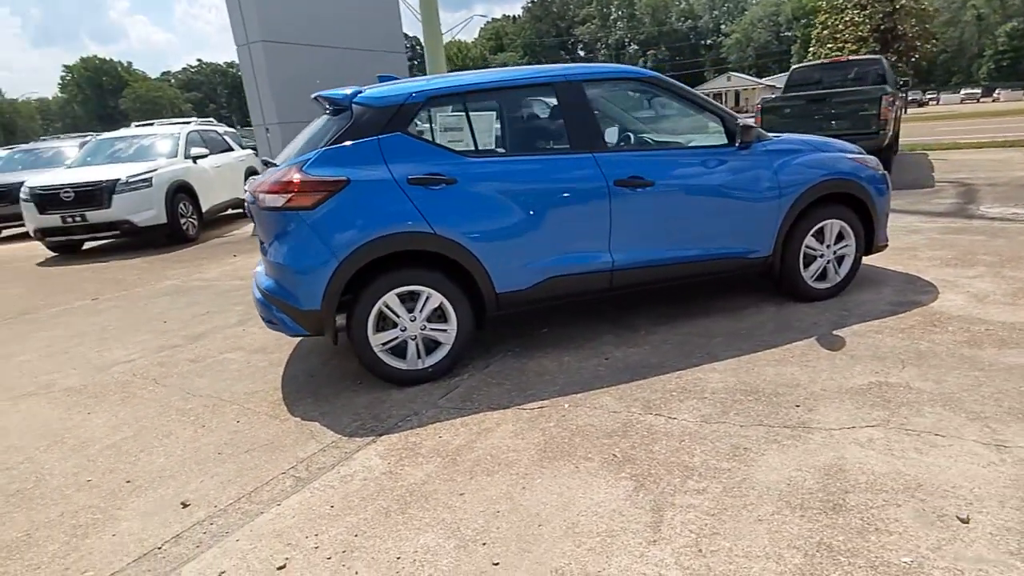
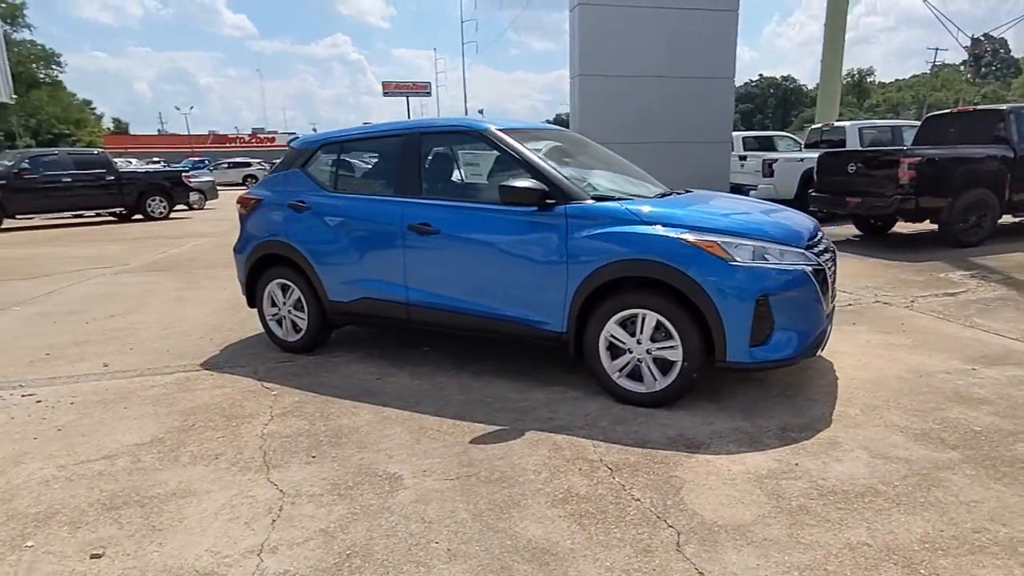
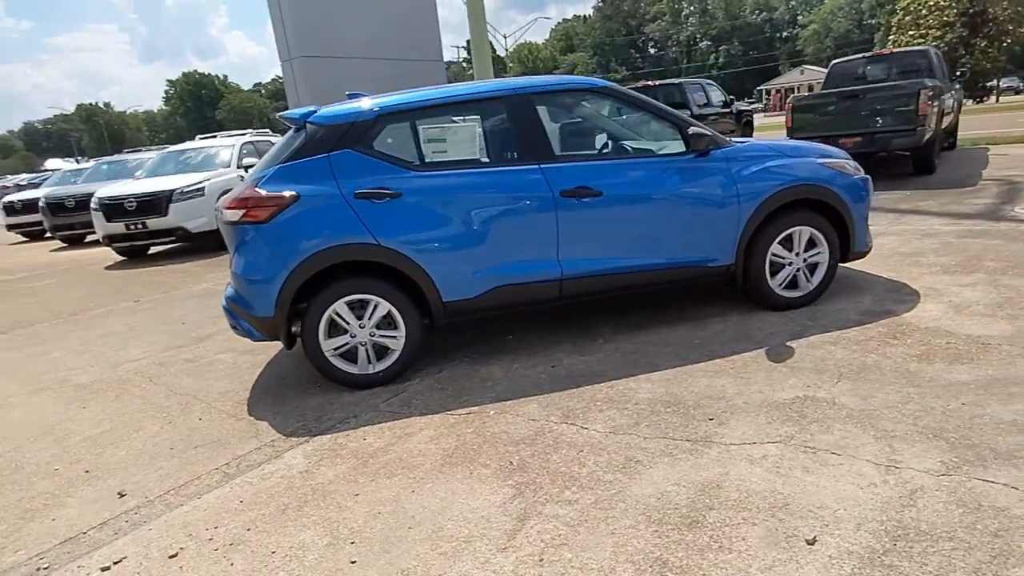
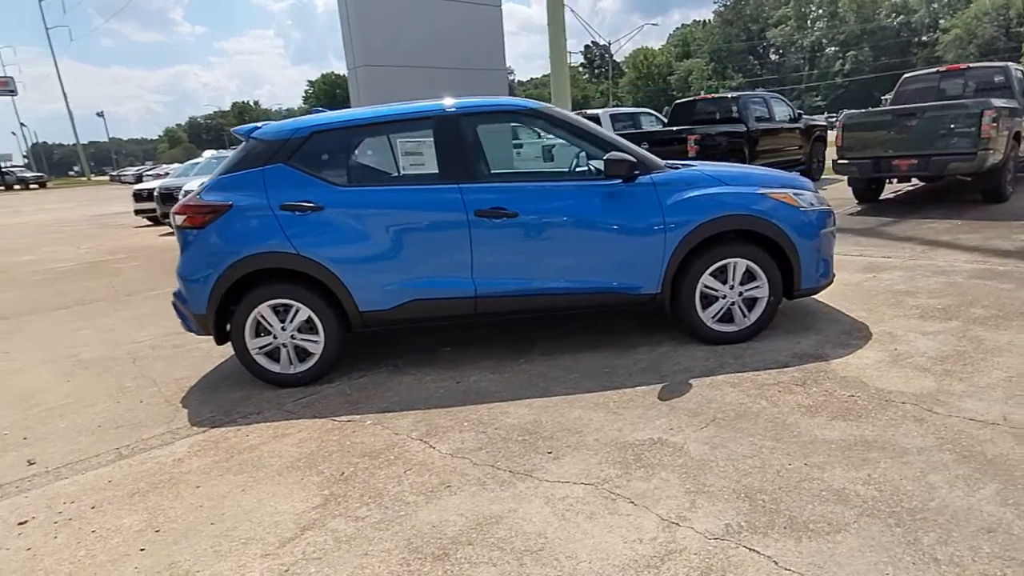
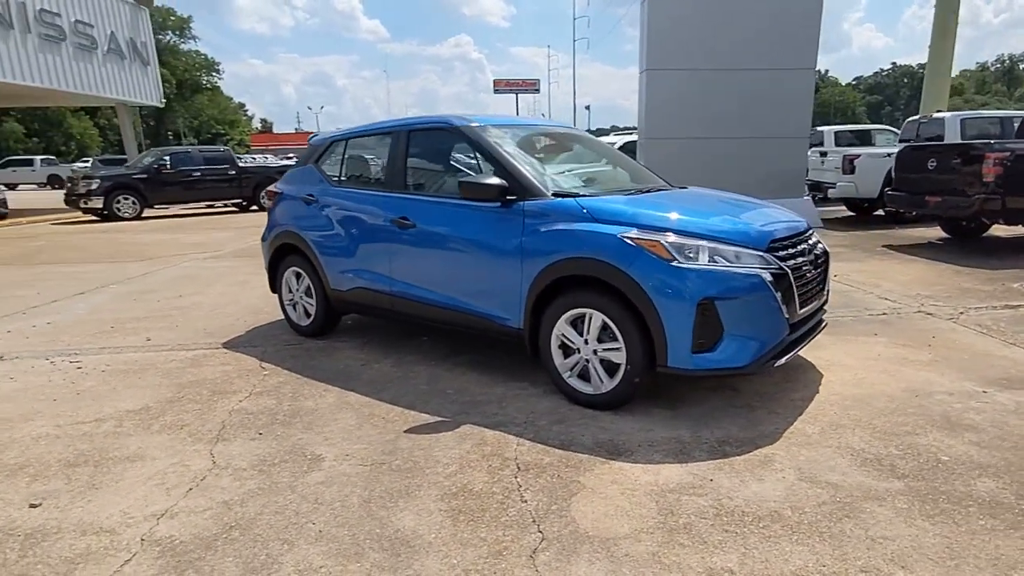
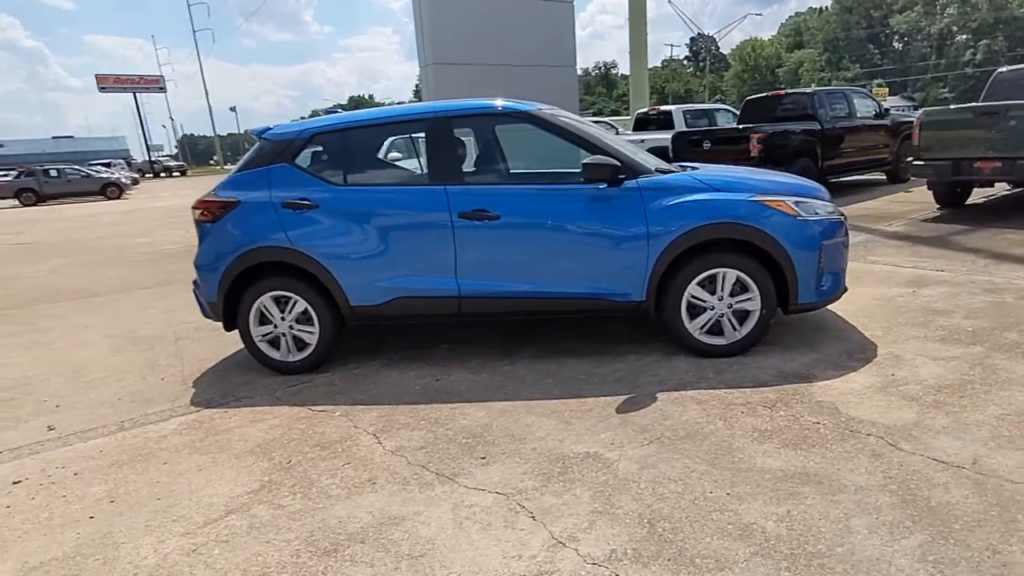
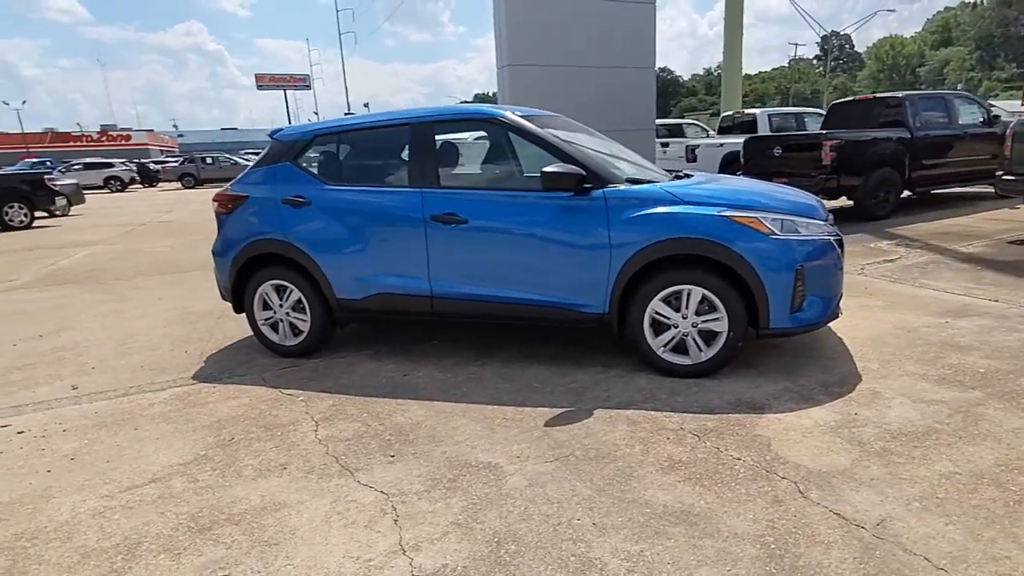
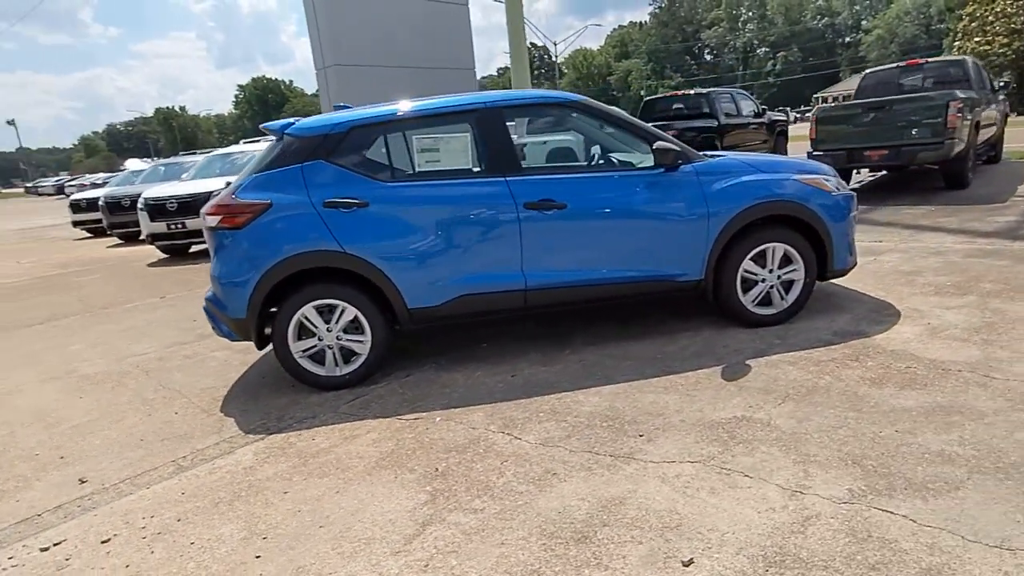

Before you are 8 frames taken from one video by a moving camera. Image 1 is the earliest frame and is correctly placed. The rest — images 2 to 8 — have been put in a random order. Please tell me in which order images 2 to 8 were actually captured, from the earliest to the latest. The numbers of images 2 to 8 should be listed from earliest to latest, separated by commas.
3, 8, 4, 6, 7, 2, 5
